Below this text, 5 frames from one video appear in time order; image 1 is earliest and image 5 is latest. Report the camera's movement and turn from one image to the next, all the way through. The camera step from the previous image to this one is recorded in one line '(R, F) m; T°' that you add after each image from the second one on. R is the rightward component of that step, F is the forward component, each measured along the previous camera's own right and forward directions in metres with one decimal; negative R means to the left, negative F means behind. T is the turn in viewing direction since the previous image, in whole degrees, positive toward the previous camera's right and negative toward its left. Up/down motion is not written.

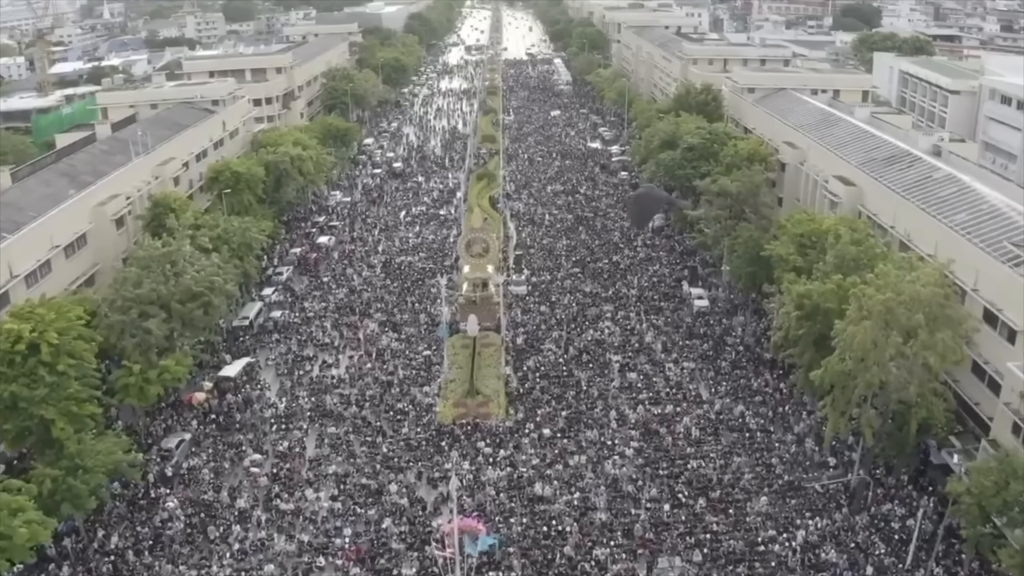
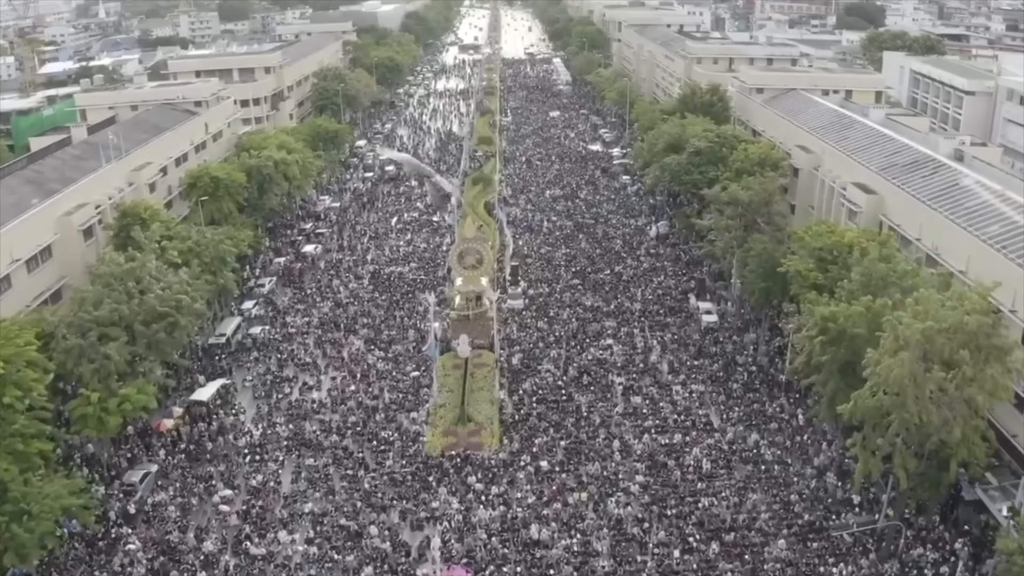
(+0.2, +2.8) m; 0°
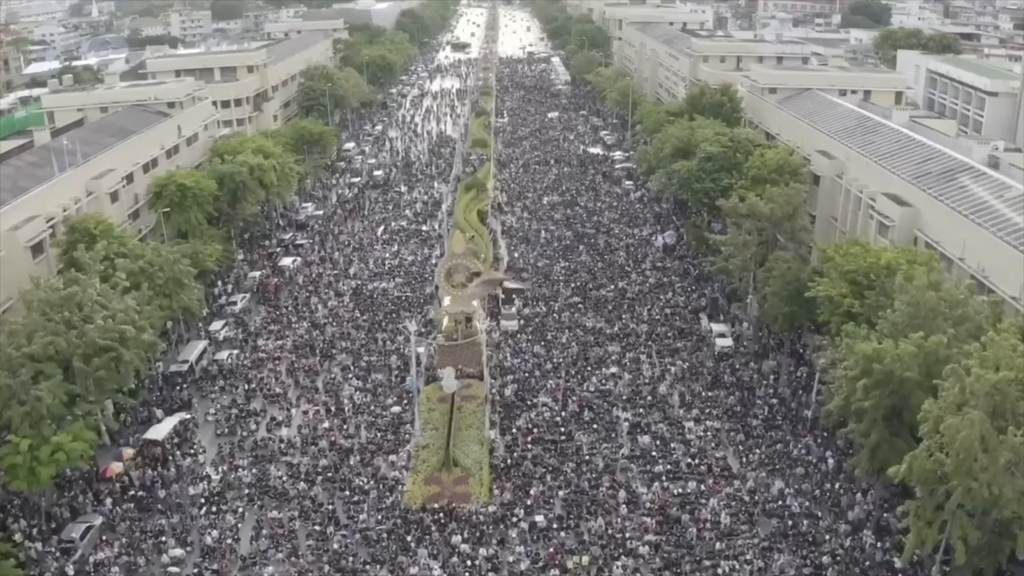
(+0.3, +3.9) m; 0°
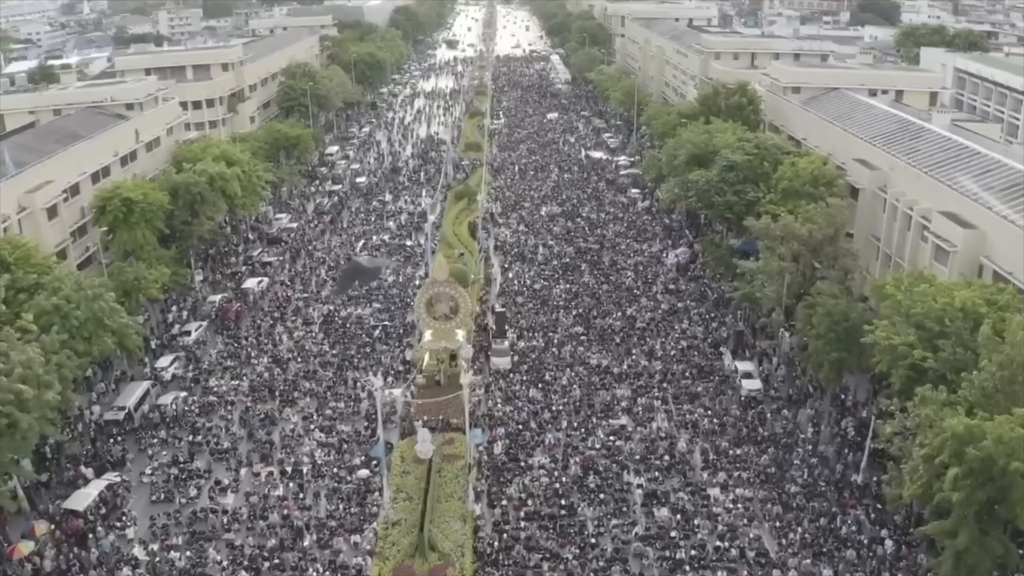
(+0.3, +5.3) m; 0°
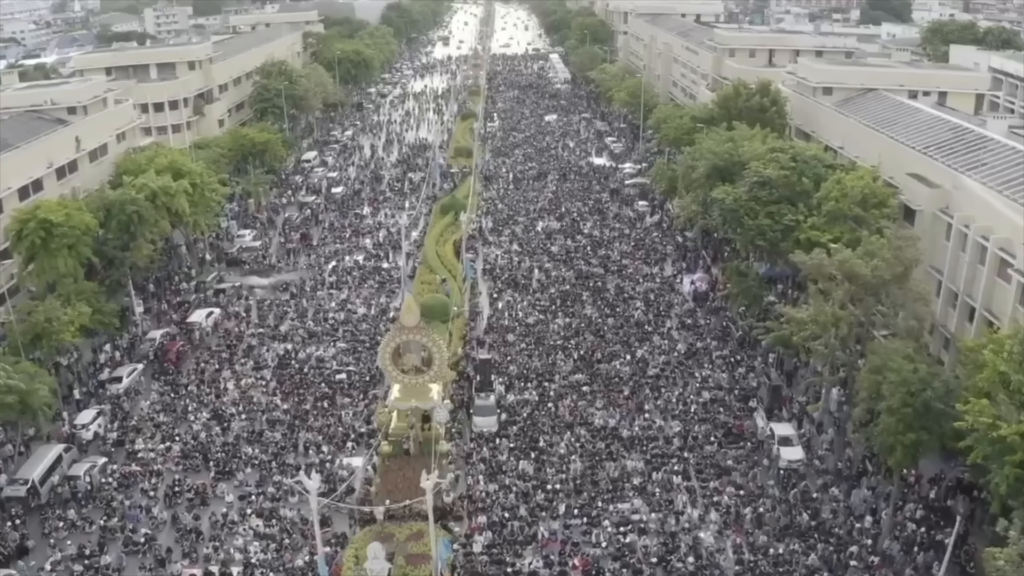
(+0.4, +5.8) m; 0°
